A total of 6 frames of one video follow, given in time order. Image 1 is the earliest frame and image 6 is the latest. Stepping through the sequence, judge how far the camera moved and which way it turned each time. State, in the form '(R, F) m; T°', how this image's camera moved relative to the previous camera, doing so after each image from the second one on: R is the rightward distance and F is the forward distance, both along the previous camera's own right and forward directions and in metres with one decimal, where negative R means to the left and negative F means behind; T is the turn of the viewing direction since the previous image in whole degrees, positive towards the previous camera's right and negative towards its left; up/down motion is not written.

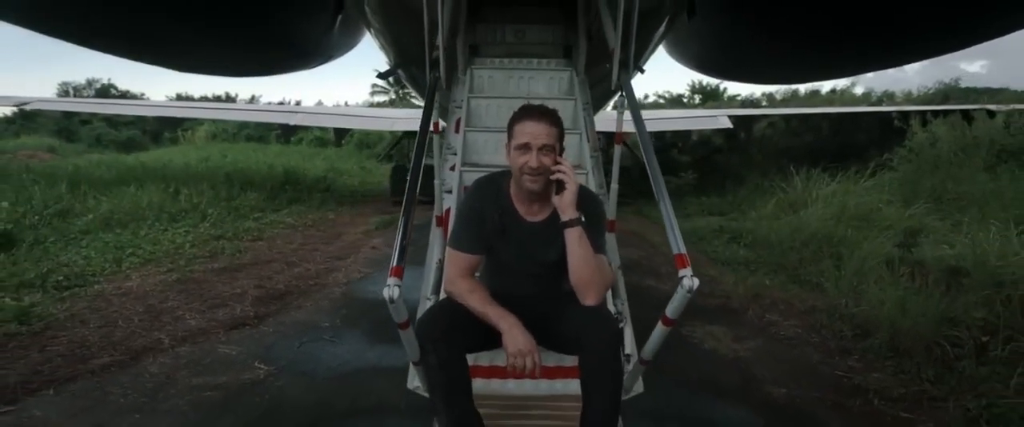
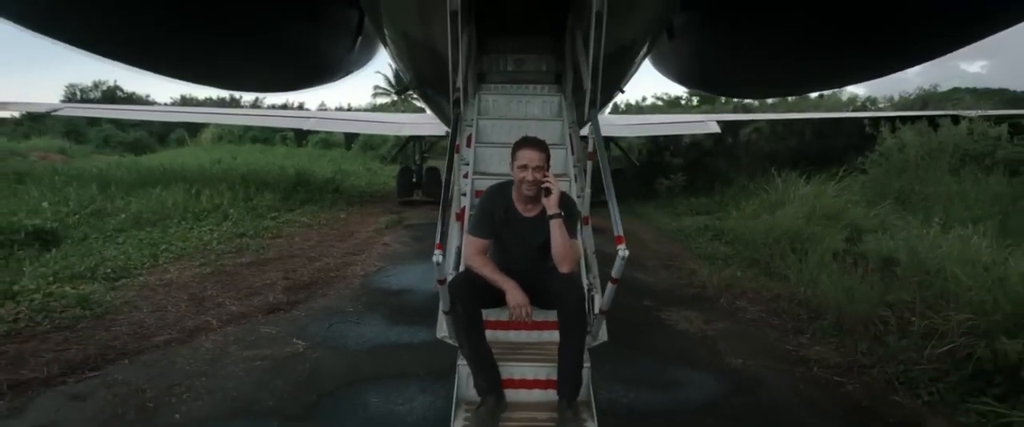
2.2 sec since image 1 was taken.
(0.0, -0.8) m; 0°
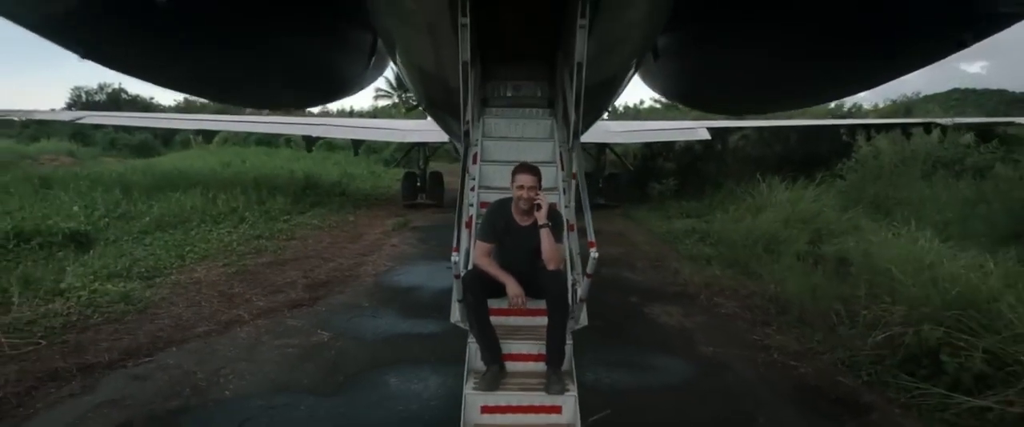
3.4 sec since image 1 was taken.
(0.0, -0.7) m; 0°
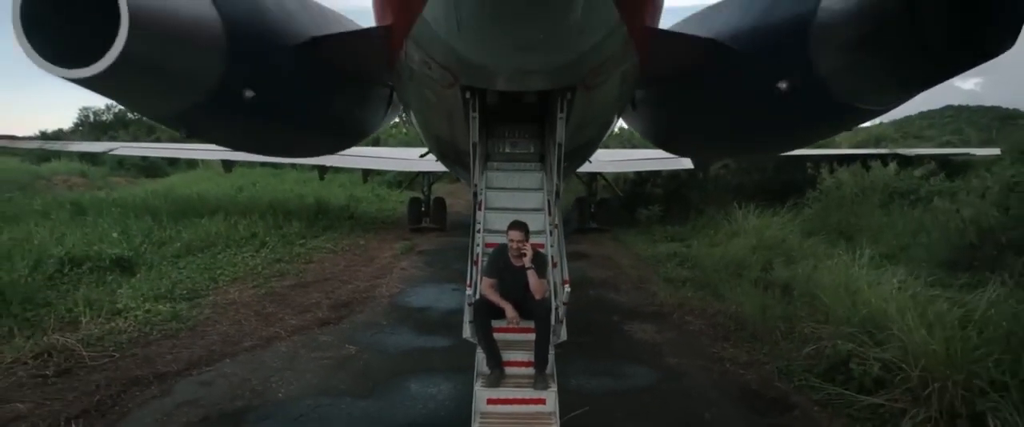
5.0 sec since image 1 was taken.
(0.0, -1.2) m; 0°
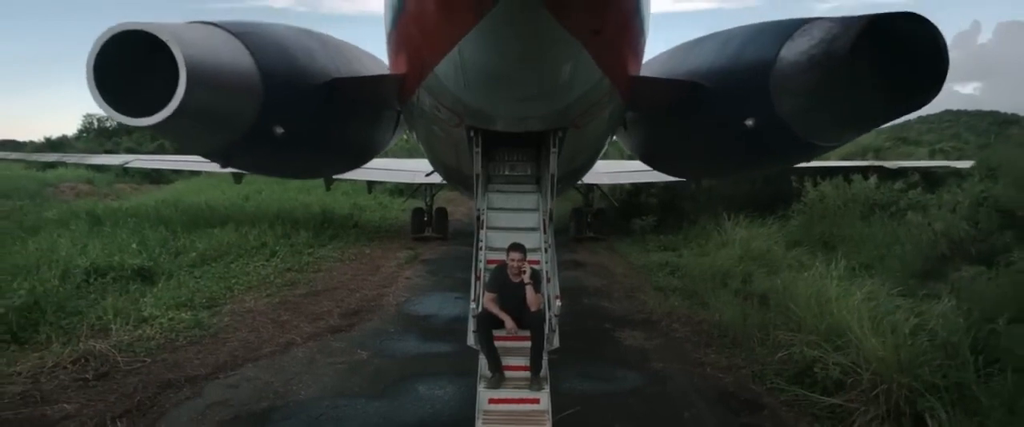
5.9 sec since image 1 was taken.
(0.0, -0.7) m; 0°
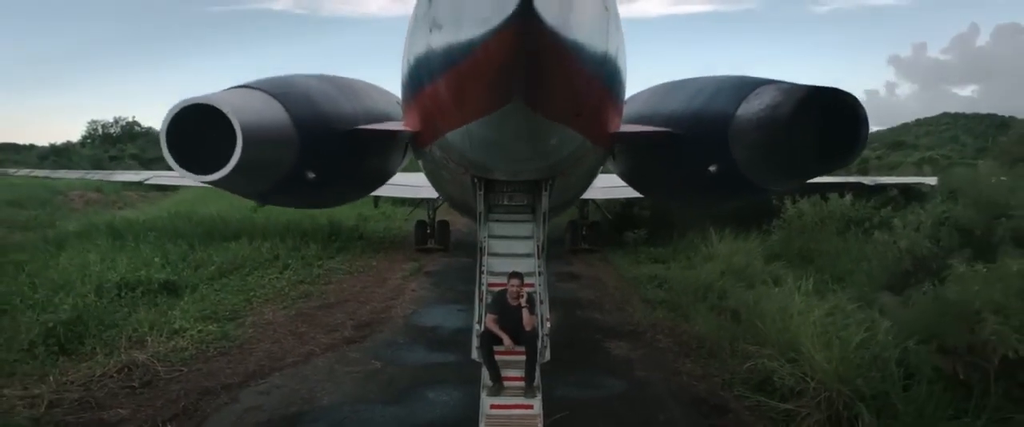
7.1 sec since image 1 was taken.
(0.0, -0.9) m; 0°
